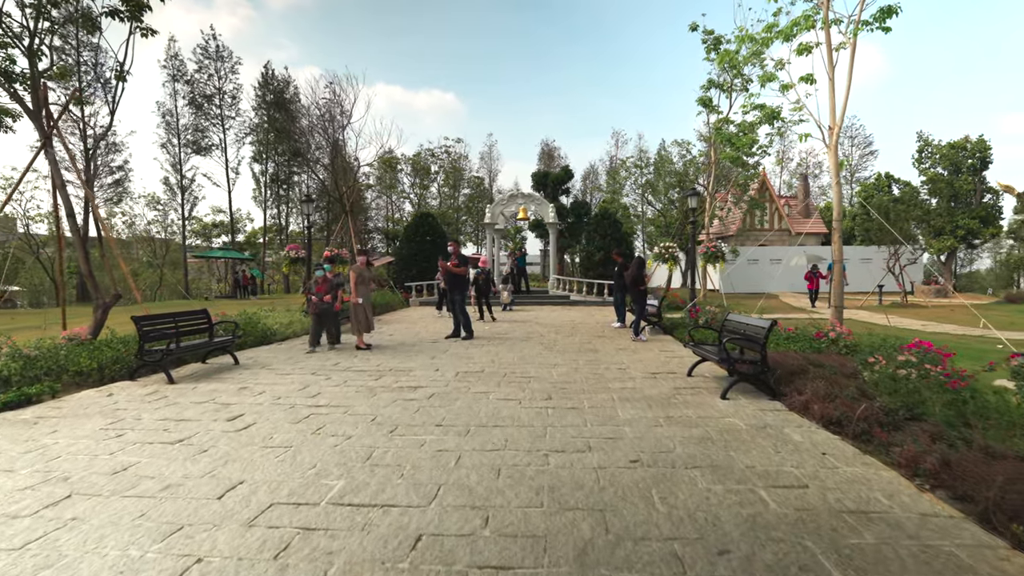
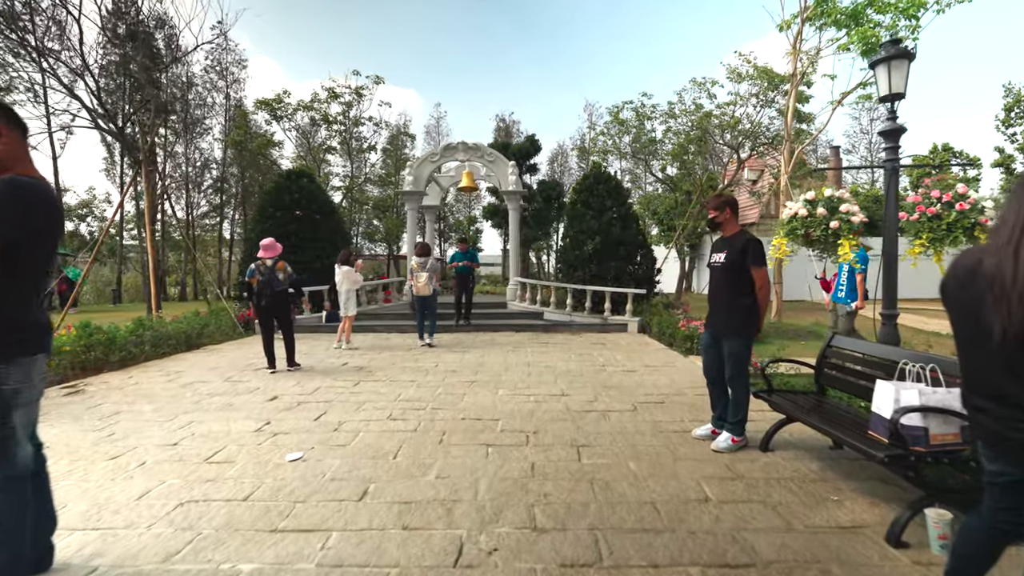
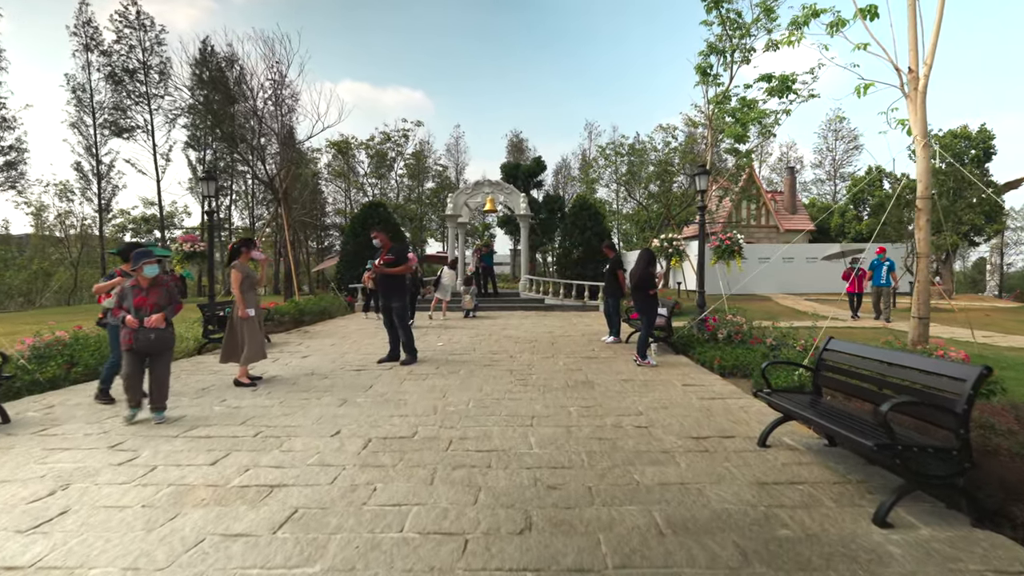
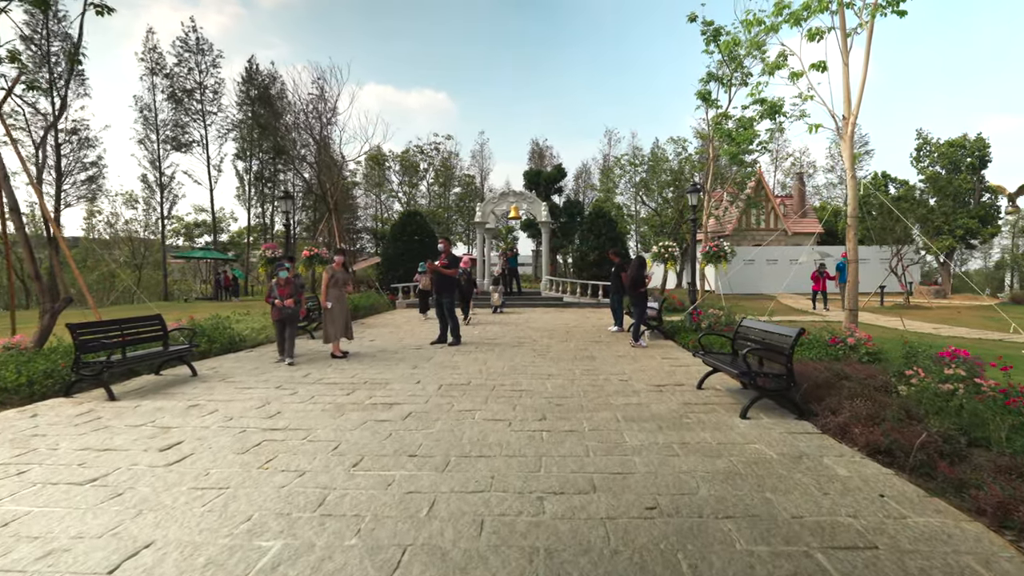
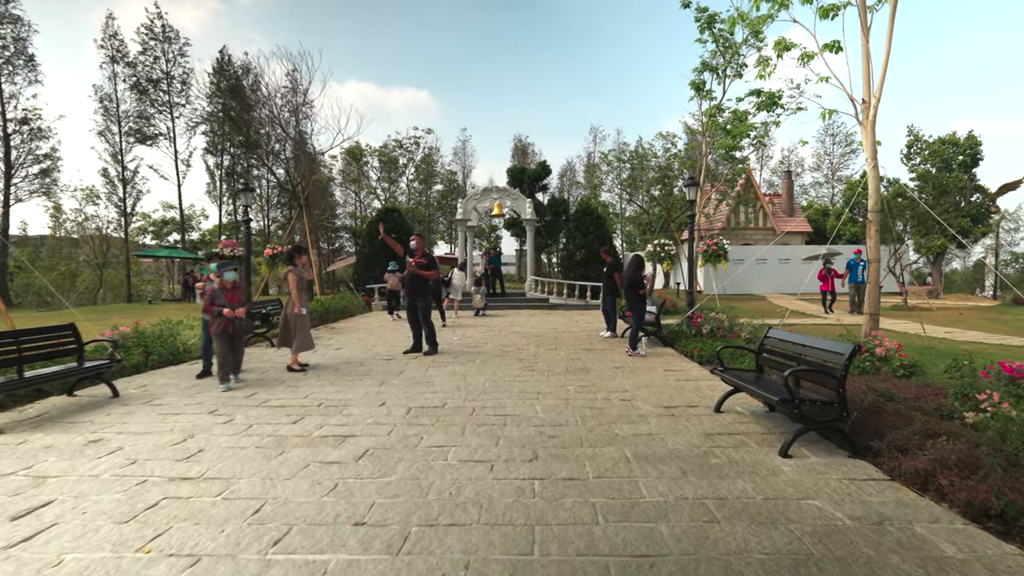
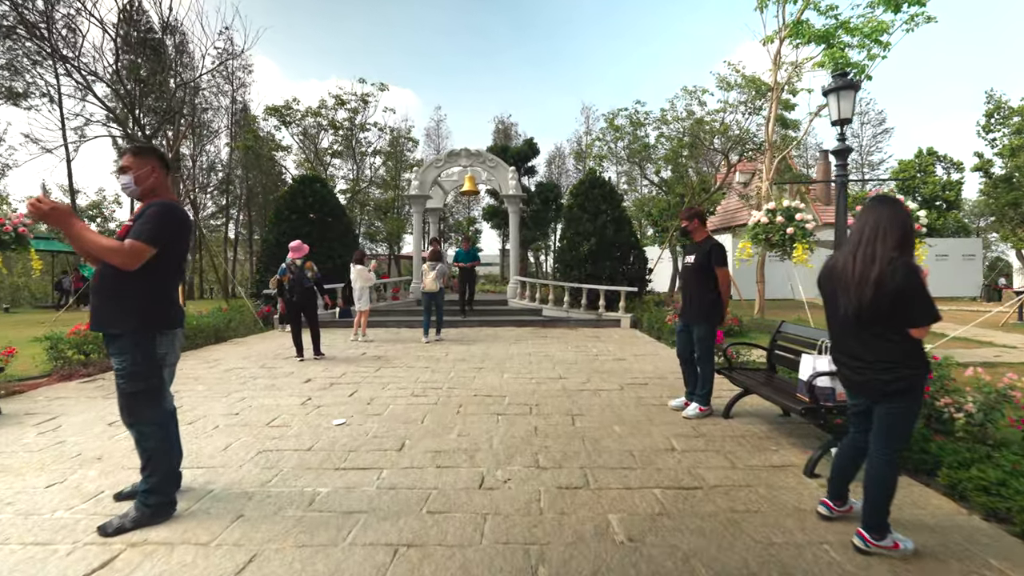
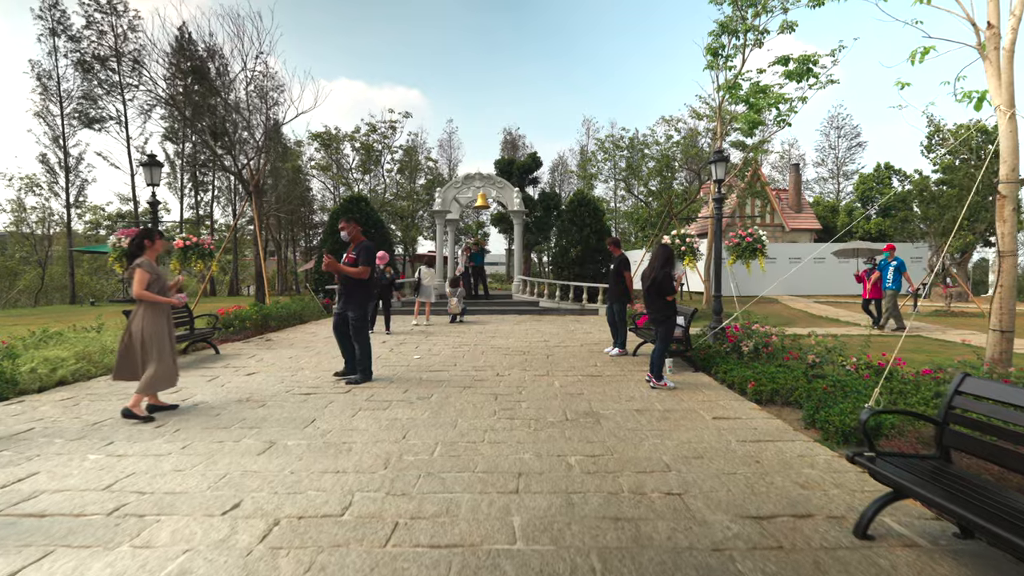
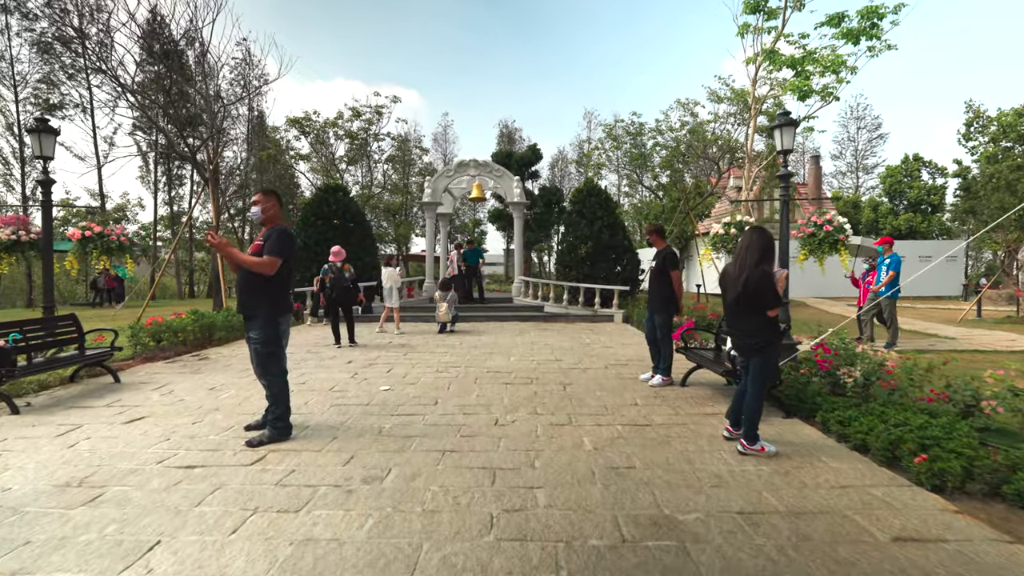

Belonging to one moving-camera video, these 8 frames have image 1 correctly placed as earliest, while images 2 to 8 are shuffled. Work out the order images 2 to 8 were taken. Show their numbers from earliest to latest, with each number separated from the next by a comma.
4, 5, 3, 7, 8, 6, 2
